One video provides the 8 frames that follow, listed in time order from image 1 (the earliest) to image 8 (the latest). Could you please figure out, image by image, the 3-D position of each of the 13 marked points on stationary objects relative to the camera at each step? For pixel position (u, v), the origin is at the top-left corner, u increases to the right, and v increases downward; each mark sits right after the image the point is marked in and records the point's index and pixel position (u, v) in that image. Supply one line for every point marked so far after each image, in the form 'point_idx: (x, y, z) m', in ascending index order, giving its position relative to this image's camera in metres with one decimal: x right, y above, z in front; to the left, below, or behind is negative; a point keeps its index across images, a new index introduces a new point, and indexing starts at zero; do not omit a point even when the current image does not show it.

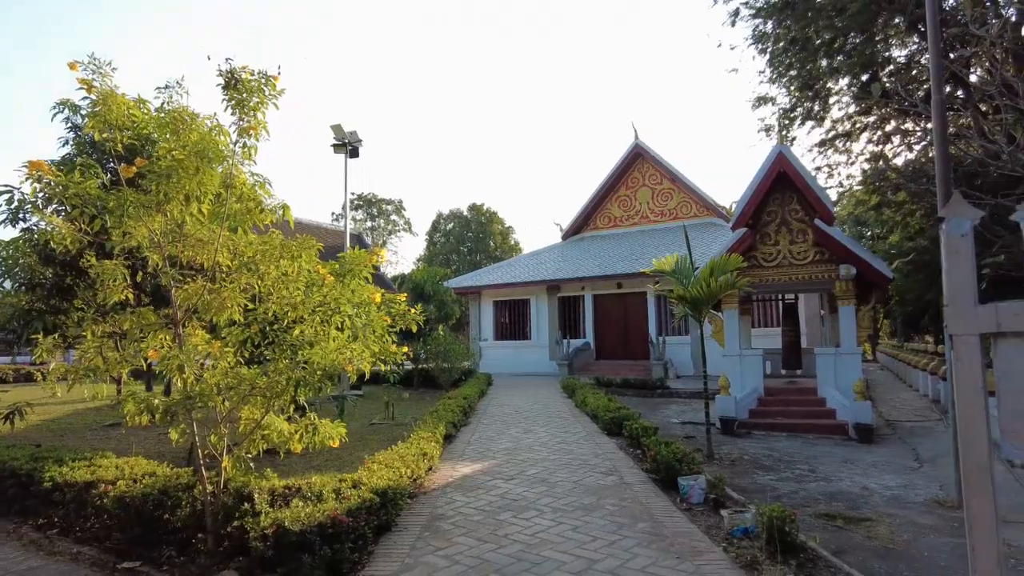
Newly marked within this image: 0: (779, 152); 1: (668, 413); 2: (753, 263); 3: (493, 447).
0: (+3.9, +2.0, +9.5) m
1: (+2.6, -2.1, +10.7) m
2: (+3.7, +0.4, +9.9) m
3: (-0.2, -1.6, +6.3) m
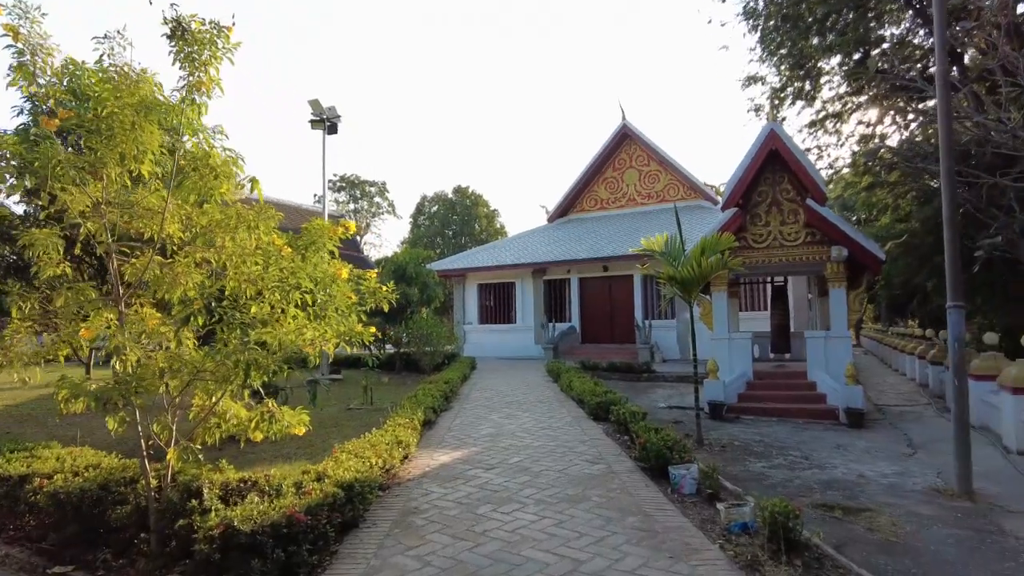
0: (+3.7, +2.3, +9.2) m
1: (+2.3, -1.8, +10.5) m
2: (+3.4, +0.7, +9.7) m
3: (-0.4, -1.4, +6.0) m
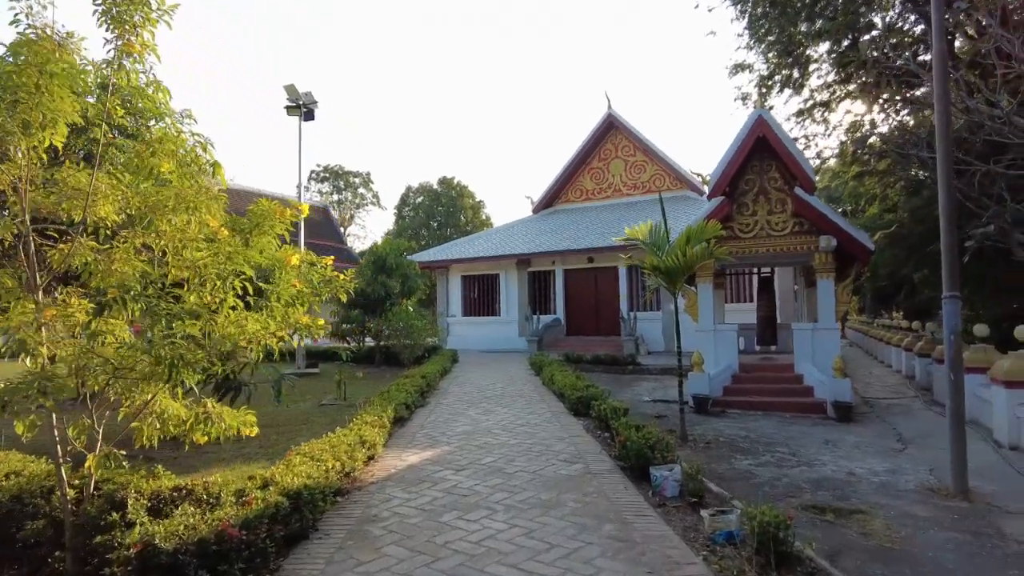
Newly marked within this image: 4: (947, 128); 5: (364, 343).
0: (+3.4, +2.4, +8.9) m
1: (+2.0, -1.6, +10.2) m
2: (+3.2, +0.8, +9.5) m
3: (-0.6, -1.3, +5.7) m
4: (+3.4, +1.2, +5.0) m
5: (-3.2, -1.2, +14.0) m
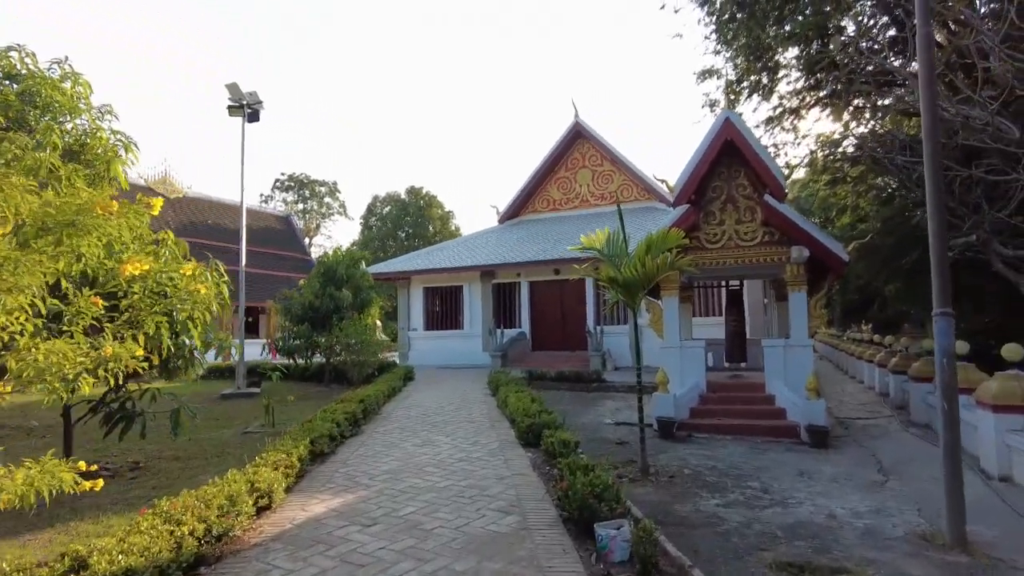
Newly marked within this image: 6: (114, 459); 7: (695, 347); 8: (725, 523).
0: (+2.8, +2.2, +8.4) m
1: (+1.3, -1.8, +9.5) m
2: (+2.5, +0.6, +8.9) m
3: (-1.1, -1.4, +5.0) m
4: (+2.9, +1.1, +4.4) m
5: (-4.0, -1.4, +13.1) m
6: (-3.6, -1.5, +5.8) m
7: (+2.5, -0.8, +8.7) m
8: (+1.4, -1.5, +4.3) m
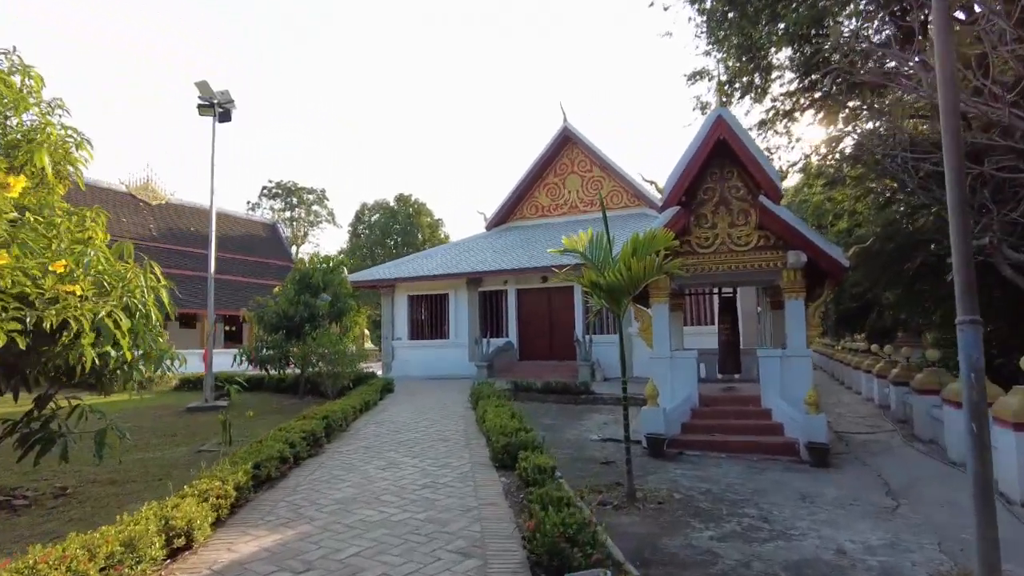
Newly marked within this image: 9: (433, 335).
0: (+2.5, +2.1, +7.9) m
1: (+1.1, -1.9, +9.0) m
2: (+2.3, +0.5, +8.4) m
3: (-1.3, -1.4, +4.4) m
4: (+2.7, +1.1, +3.9) m
5: (-4.3, -1.6, +12.5) m
6: (-3.8, -1.6, +5.2) m
7: (+2.2, -0.9, +8.2) m
8: (+1.2, -1.6, +3.7) m
9: (-2.2, -1.3, +18.1) m
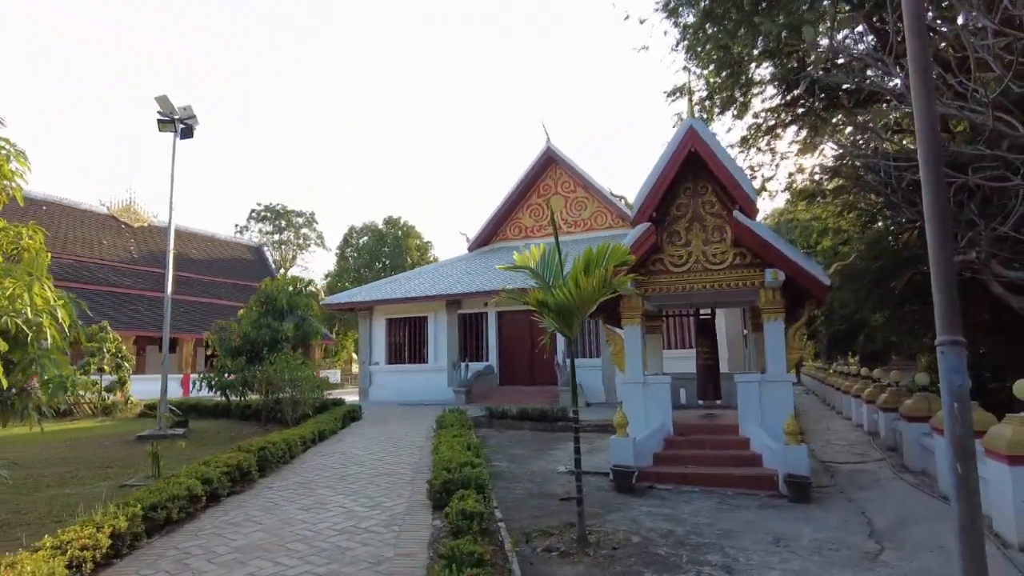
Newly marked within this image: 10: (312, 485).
0: (+2.1, +1.9, +7.5) m
1: (+0.6, -2.2, +8.4) m
2: (+1.8, +0.3, +7.9) m
3: (-1.7, -1.5, +3.8) m
4: (+2.2, +1.0, +3.5) m
5: (-4.8, -2.0, +12.0) m
6: (-4.3, -1.7, +4.7) m
7: (+1.8, -1.1, +7.7) m
8: (+0.8, -1.6, +3.2) m
9: (-2.7, -1.9, +17.6) m
10: (-1.8, -1.7, +5.7) m
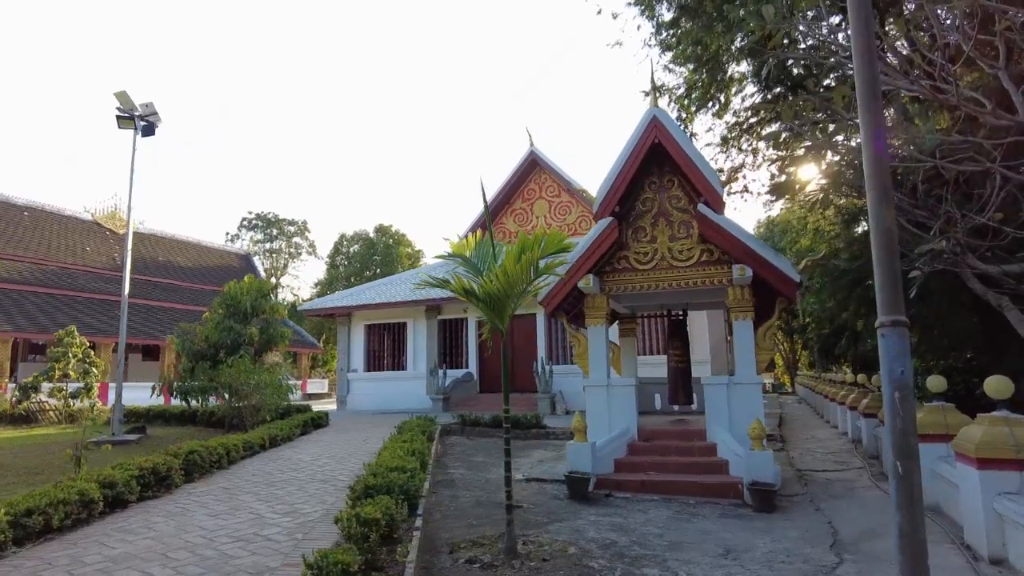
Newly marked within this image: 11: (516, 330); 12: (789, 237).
0: (+1.6, +1.9, +7.2) m
1: (+0.1, -2.2, +8.0) m
2: (+1.3, +0.3, +7.5) m
3: (-2.2, -1.4, +3.5) m
4: (+1.8, +1.1, +3.1) m
5: (-5.3, -2.0, +11.5) m
6: (-4.8, -1.6, +4.3) m
7: (+1.3, -1.1, +7.3) m
8: (+0.3, -1.5, +2.8) m
9: (-3.2, -2.1, +17.2) m
10: (-2.3, -1.7, +5.3) m
11: (+0.1, -1.0, +16.0) m
12: (+5.3, +1.0, +12.4) m
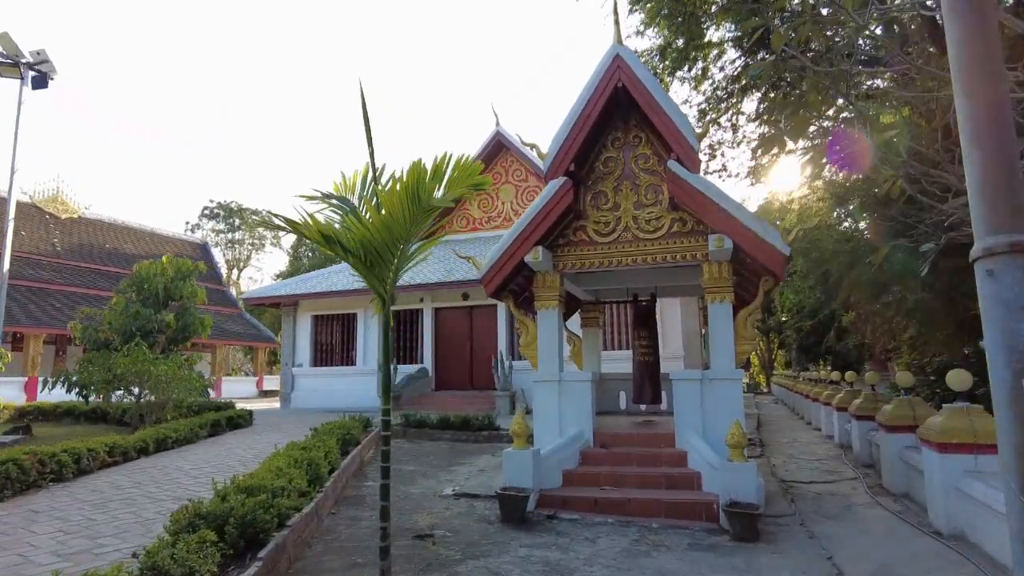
0: (+1.0, +2.1, +5.9) m
1: (-0.6, -1.9, +6.7) m
2: (+0.7, +0.5, +6.3) m
3: (-2.7, -1.2, +2.1) m
4: (+1.3, +1.3, +1.9) m
5: (-6.1, -1.7, +10.1) m
6: (-5.3, -1.3, +2.8) m
7: (+0.6, -0.9, +6.1) m
8: (-0.2, -1.3, +1.5) m
9: (-4.2, -1.8, +15.8) m
10: (-2.8, -1.4, +3.9) m
11: (-0.8, -0.8, +14.7) m
12: (+4.5, +1.2, +11.3) m
